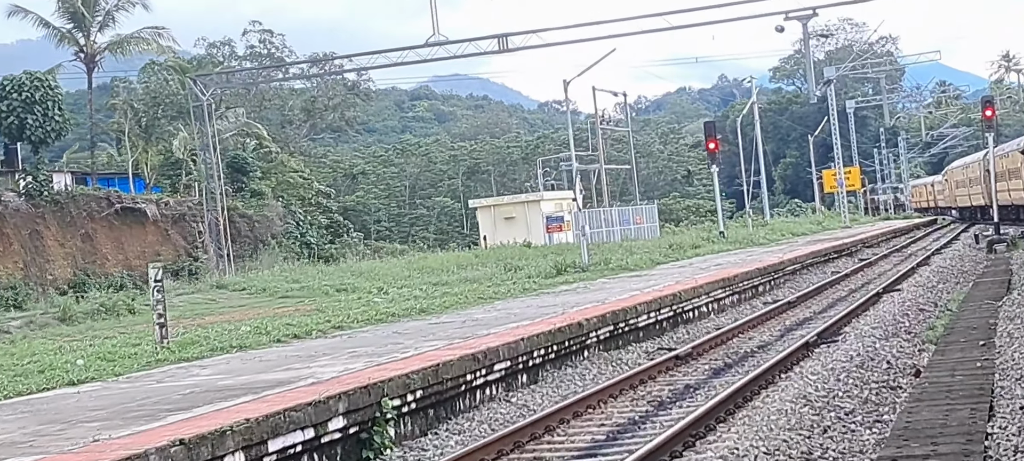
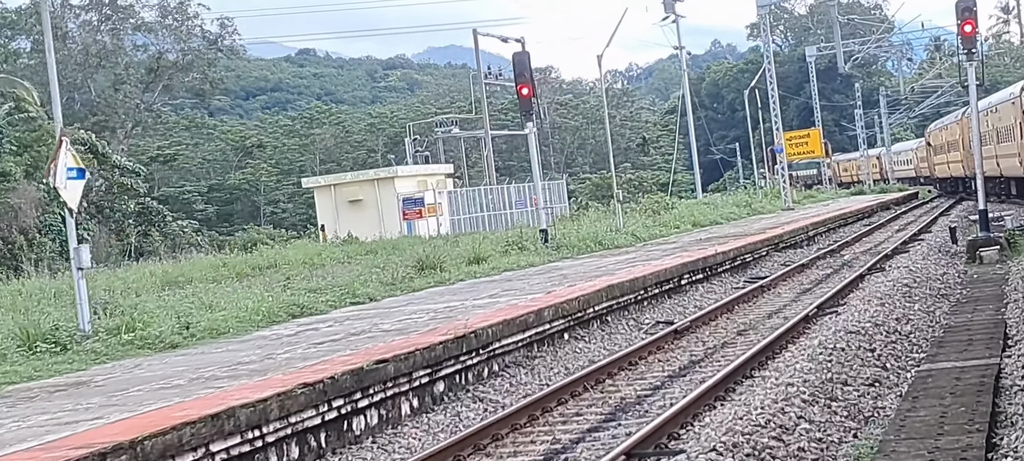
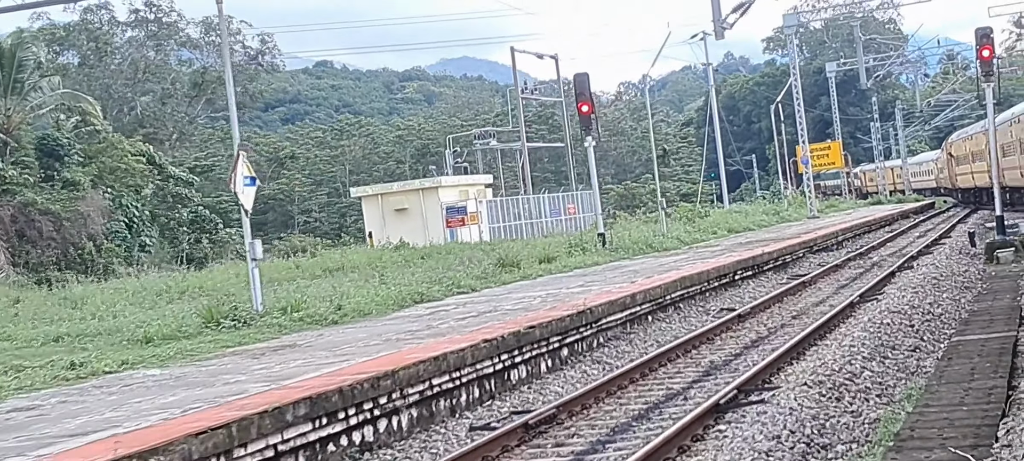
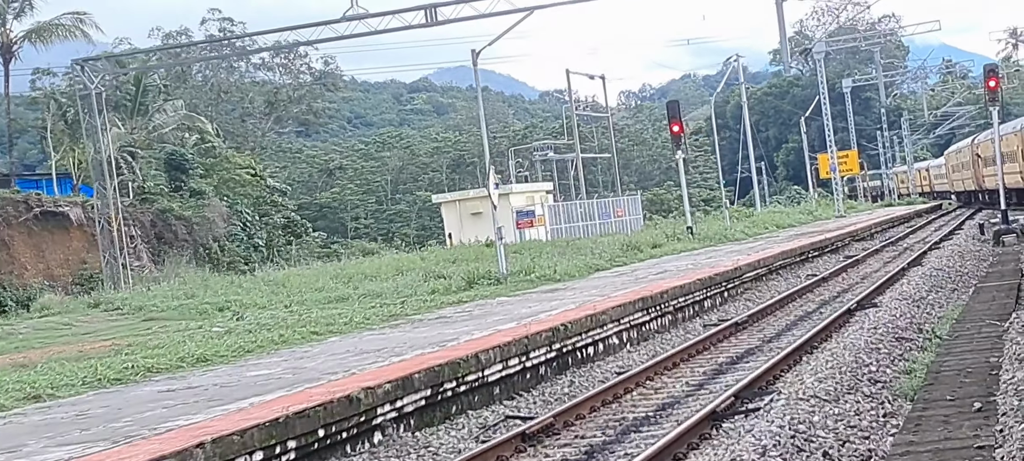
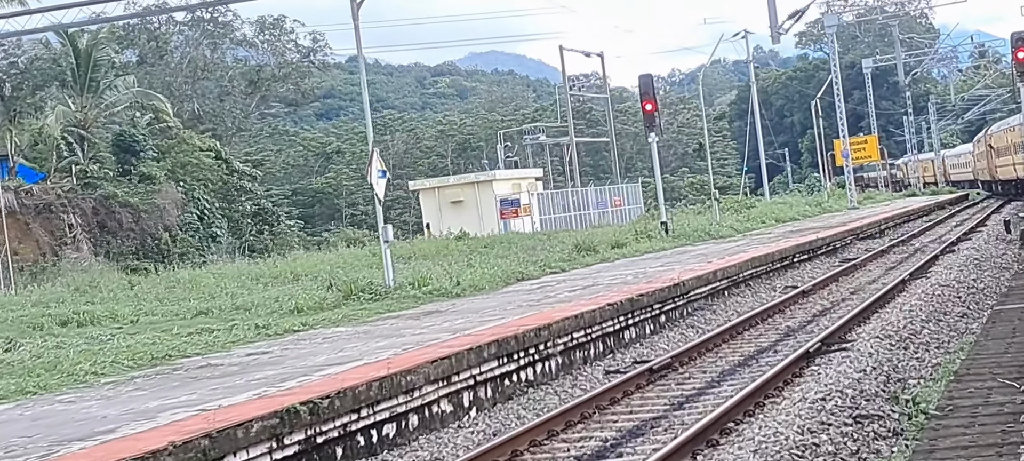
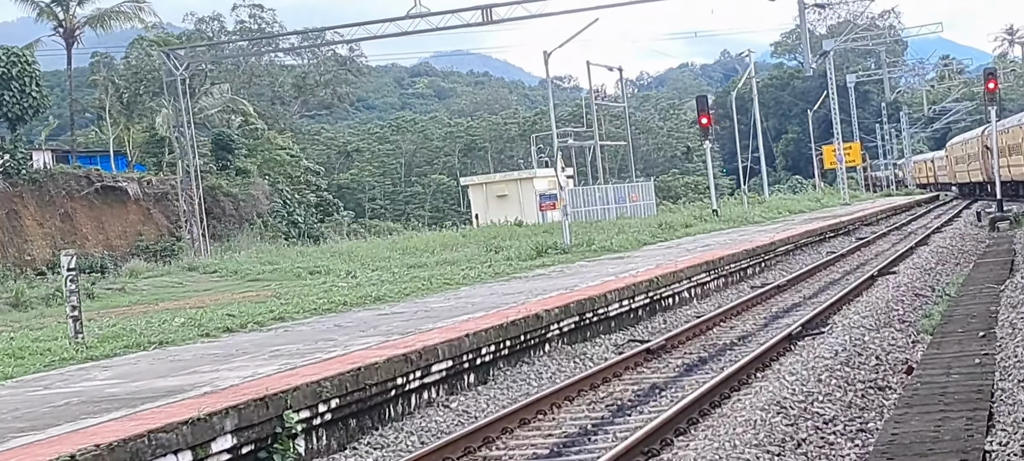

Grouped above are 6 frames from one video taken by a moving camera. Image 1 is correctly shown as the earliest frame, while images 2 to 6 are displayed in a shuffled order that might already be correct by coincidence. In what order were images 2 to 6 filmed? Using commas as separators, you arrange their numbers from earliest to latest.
6, 4, 5, 3, 2
